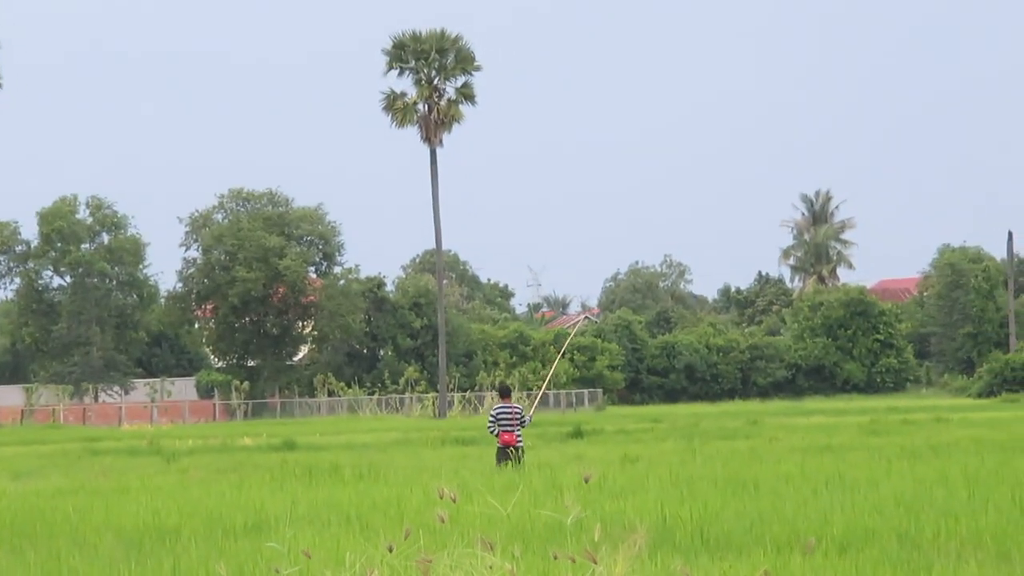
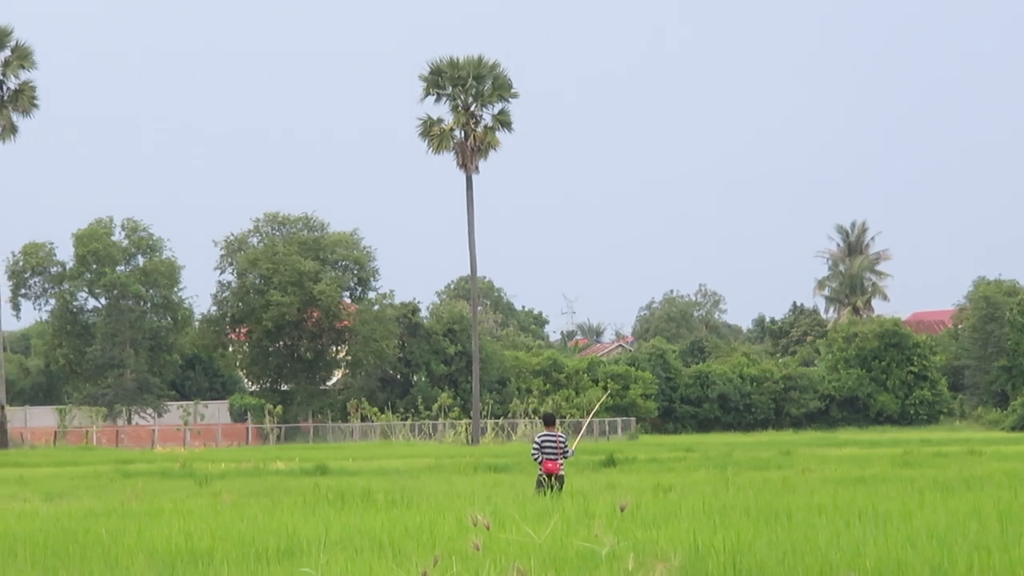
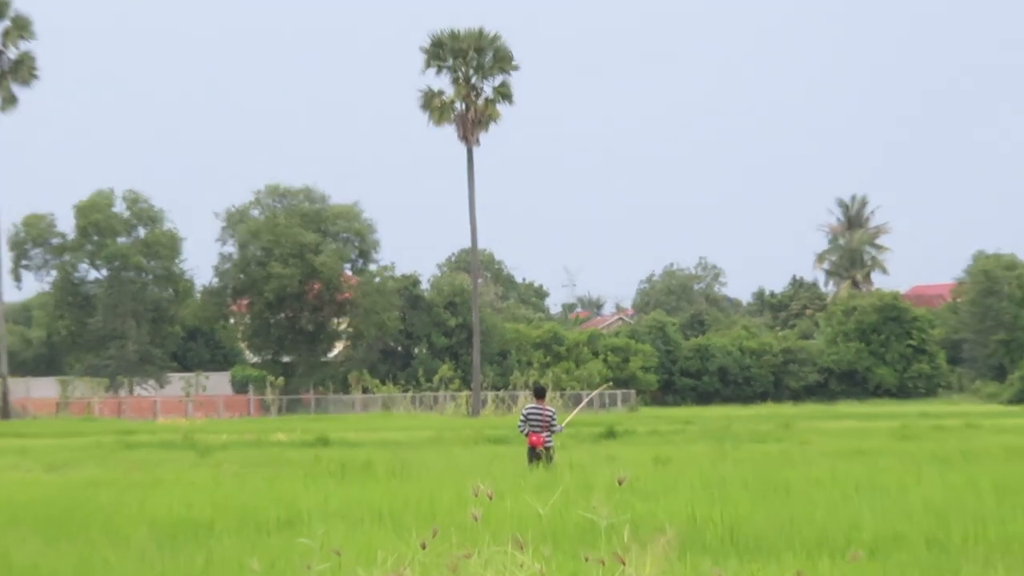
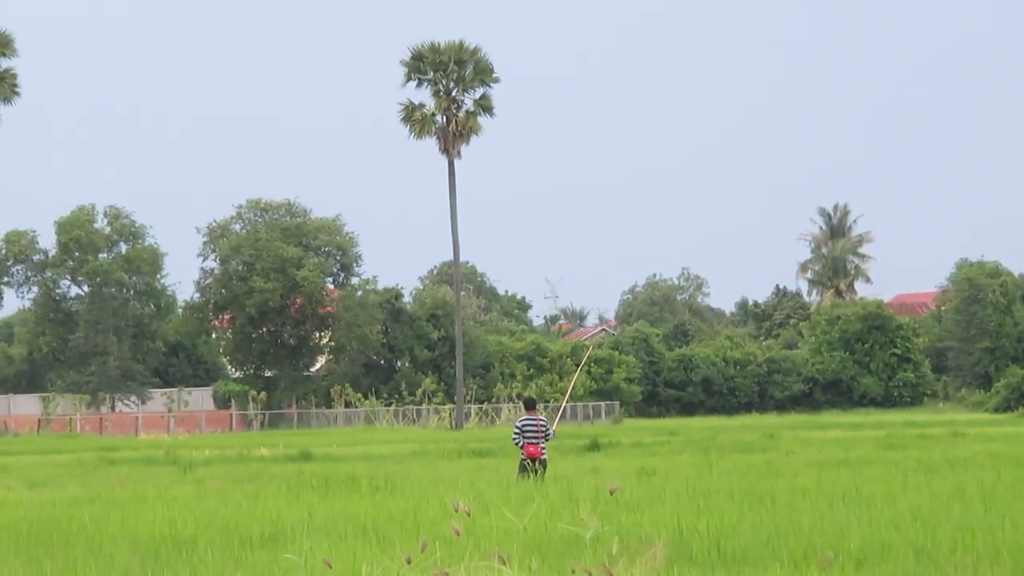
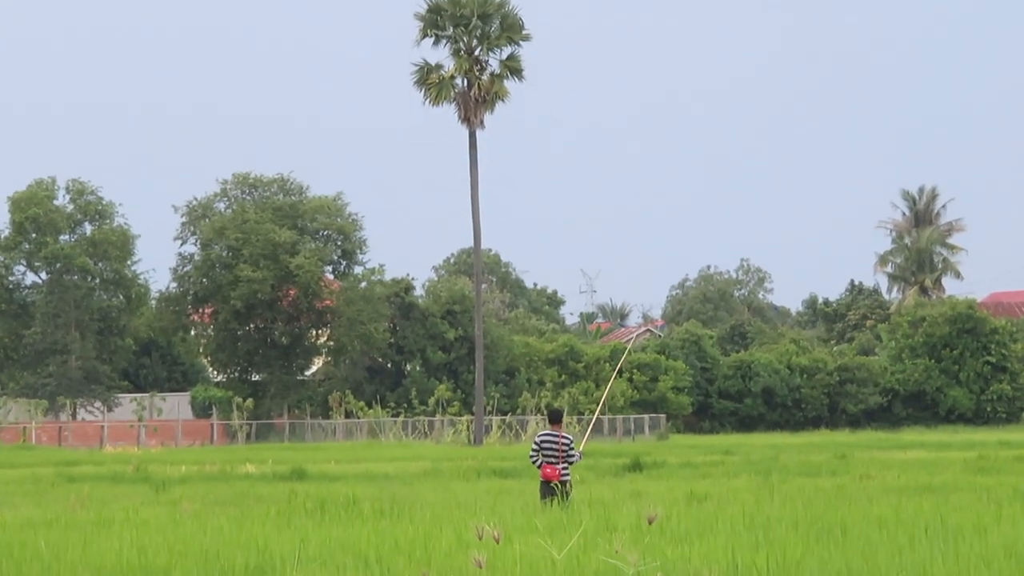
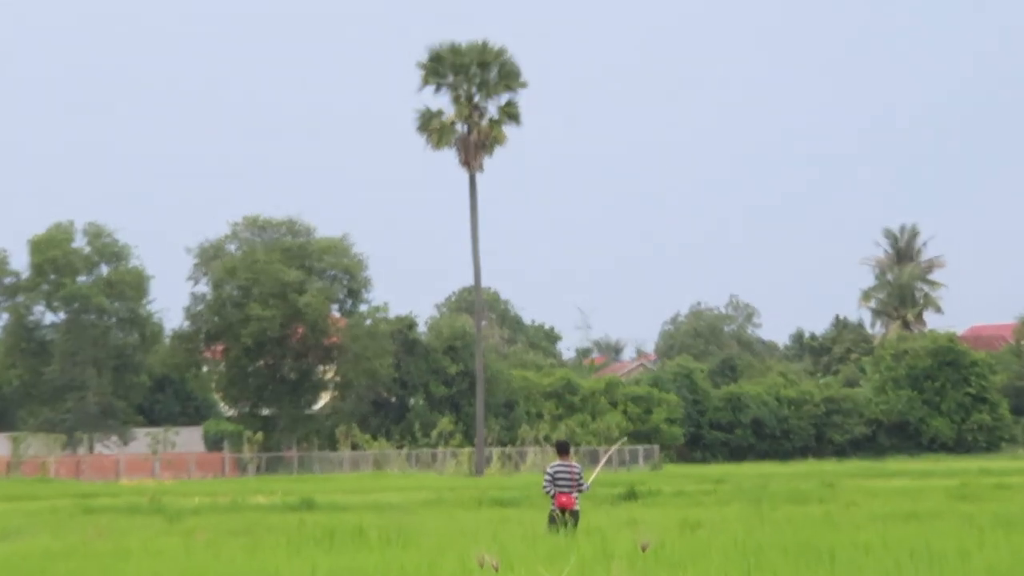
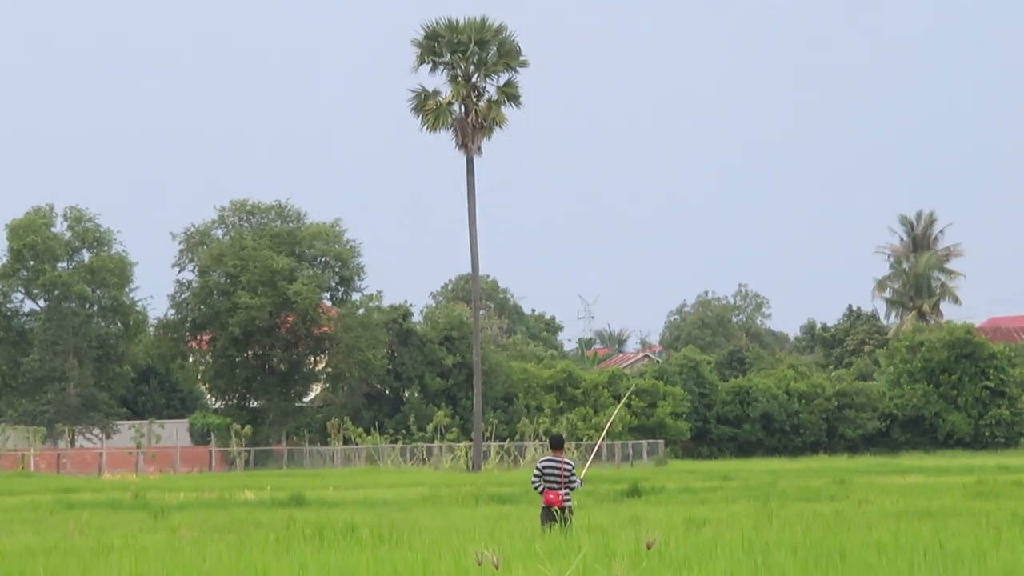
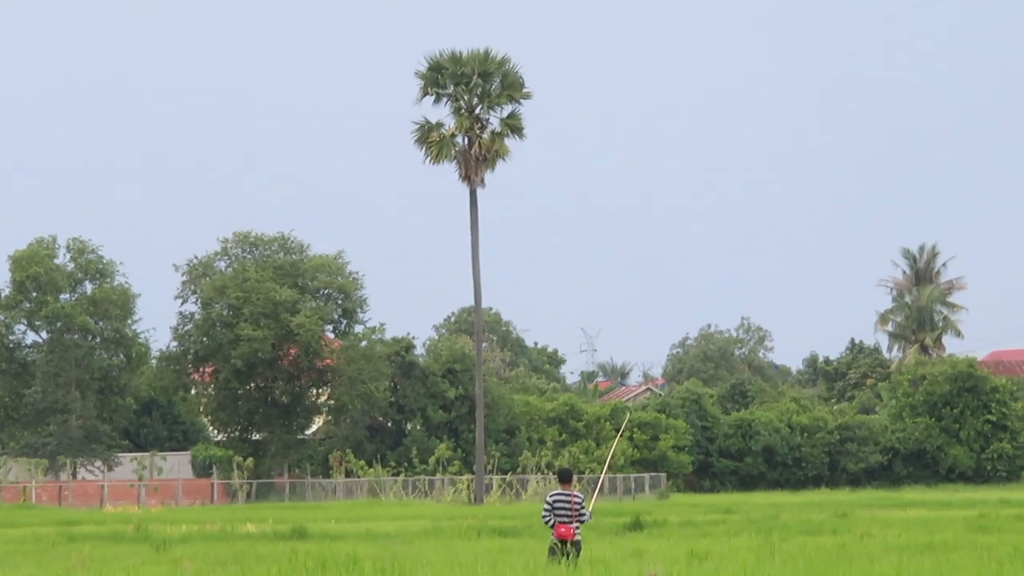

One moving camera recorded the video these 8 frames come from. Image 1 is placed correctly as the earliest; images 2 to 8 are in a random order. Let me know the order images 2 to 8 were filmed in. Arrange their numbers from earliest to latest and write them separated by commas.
4, 2, 6, 8, 7, 5, 3
